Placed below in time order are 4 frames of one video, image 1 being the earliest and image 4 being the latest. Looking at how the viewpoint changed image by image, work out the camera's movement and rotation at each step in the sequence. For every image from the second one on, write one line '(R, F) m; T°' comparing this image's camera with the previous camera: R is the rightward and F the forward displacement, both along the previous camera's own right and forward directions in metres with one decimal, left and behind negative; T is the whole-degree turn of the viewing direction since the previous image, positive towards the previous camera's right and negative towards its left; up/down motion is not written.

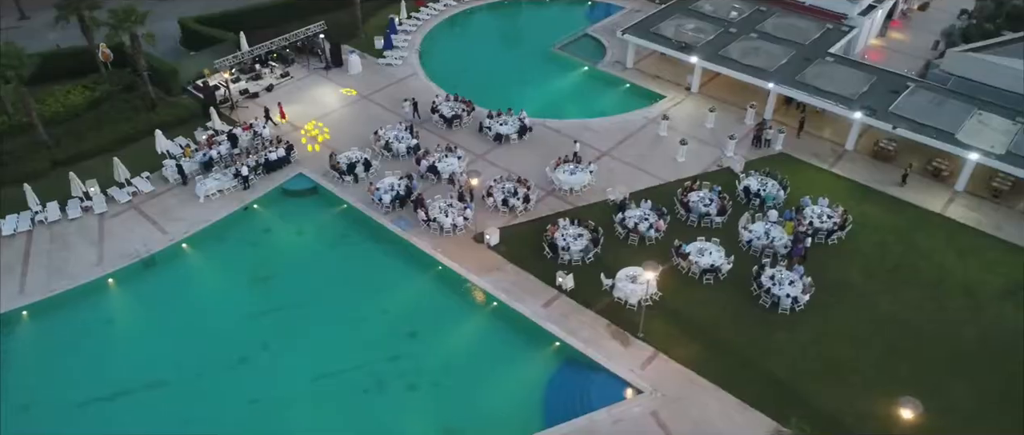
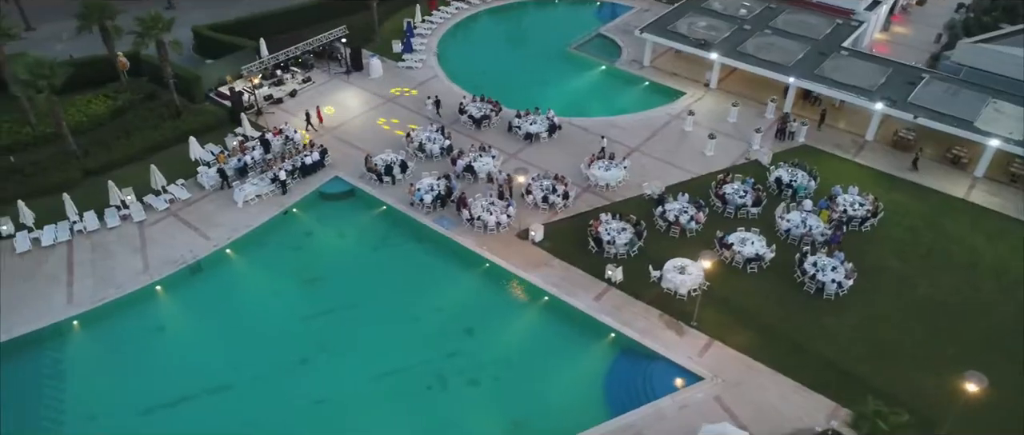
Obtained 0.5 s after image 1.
(-2.8, -0.4) m; +2°
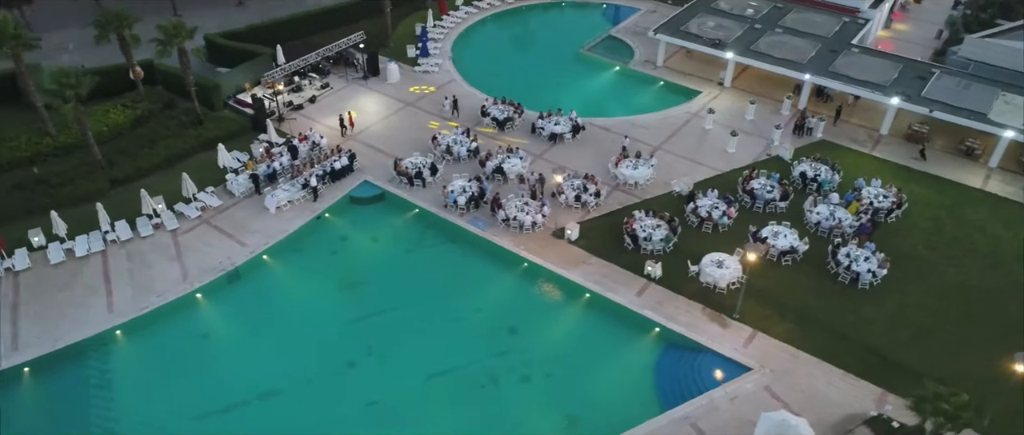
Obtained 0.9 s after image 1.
(-2.4, -0.2) m; +2°
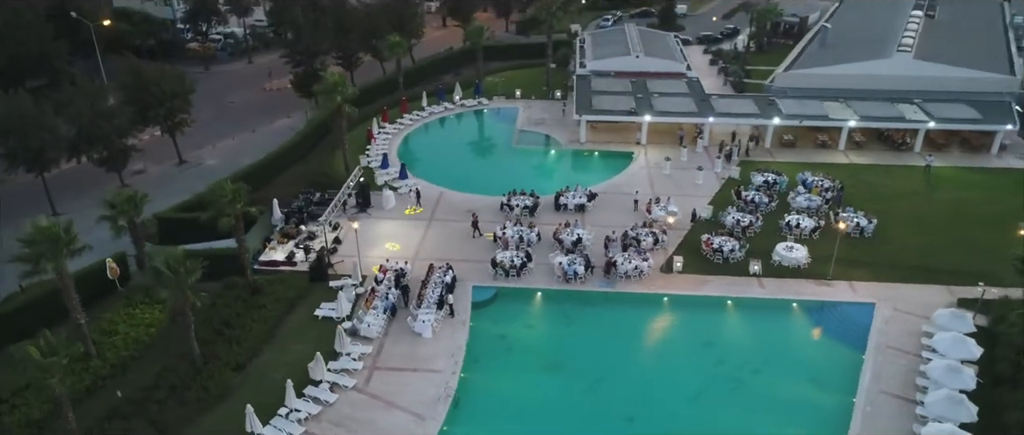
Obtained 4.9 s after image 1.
(-20.1, +1.5) m; +28°
